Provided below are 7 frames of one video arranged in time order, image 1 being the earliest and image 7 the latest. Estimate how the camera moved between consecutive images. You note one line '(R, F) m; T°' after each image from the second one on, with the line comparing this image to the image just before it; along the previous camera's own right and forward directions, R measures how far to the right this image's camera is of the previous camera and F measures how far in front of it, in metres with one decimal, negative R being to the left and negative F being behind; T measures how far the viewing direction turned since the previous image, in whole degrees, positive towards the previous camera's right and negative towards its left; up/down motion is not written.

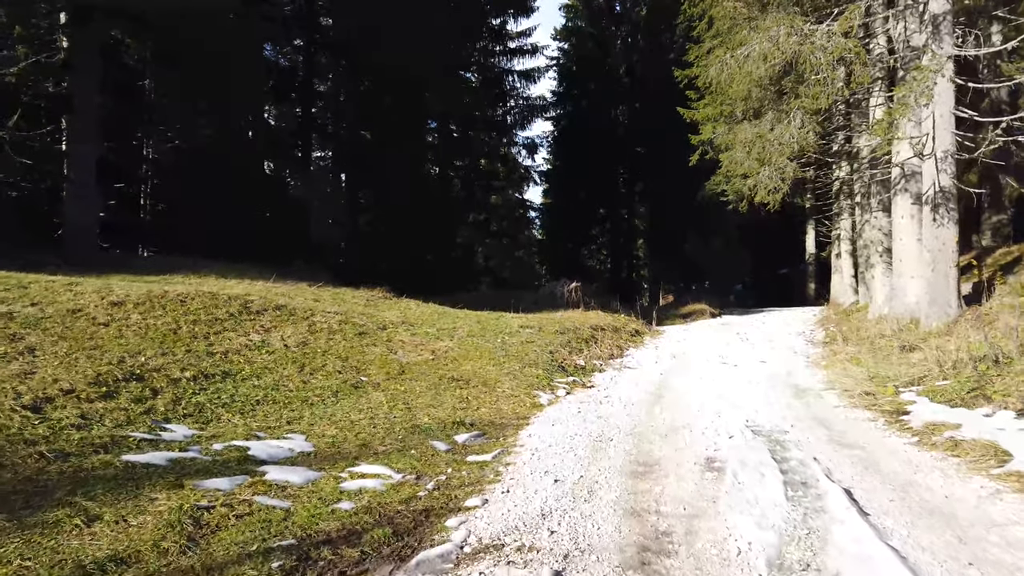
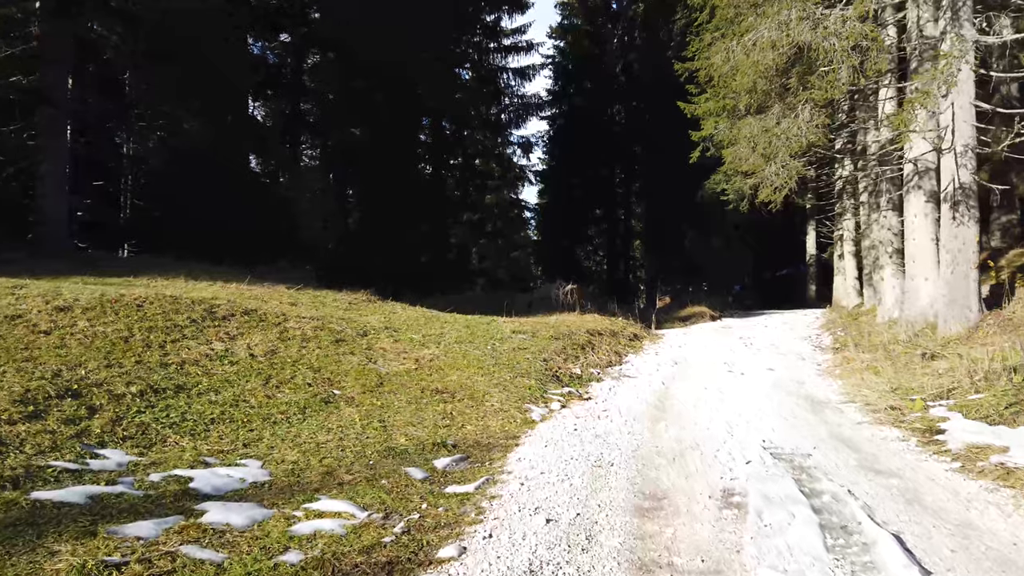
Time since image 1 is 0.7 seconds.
(+0.1, +0.6) m; 0°
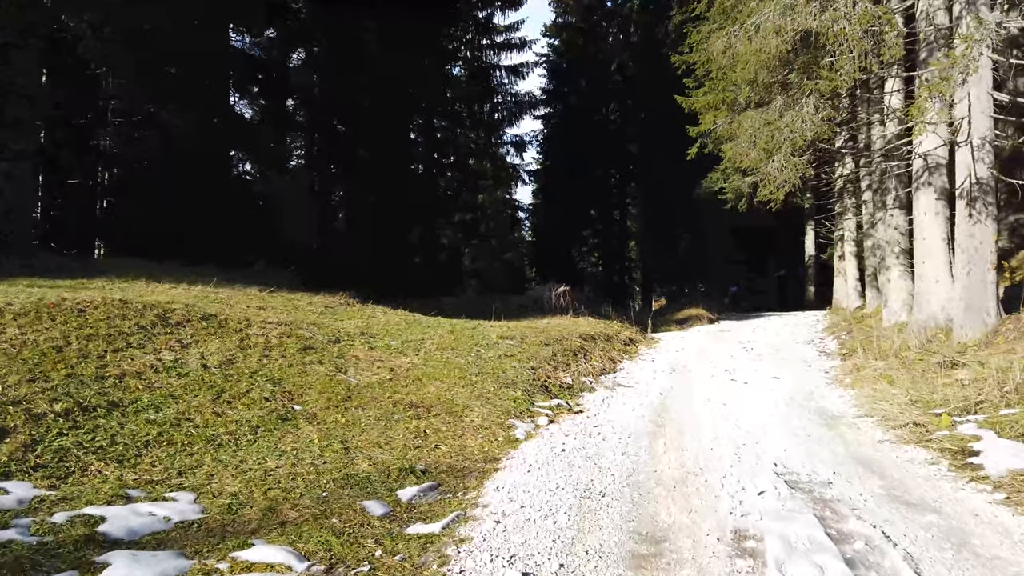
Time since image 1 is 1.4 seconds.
(+0.1, +0.6) m; 0°
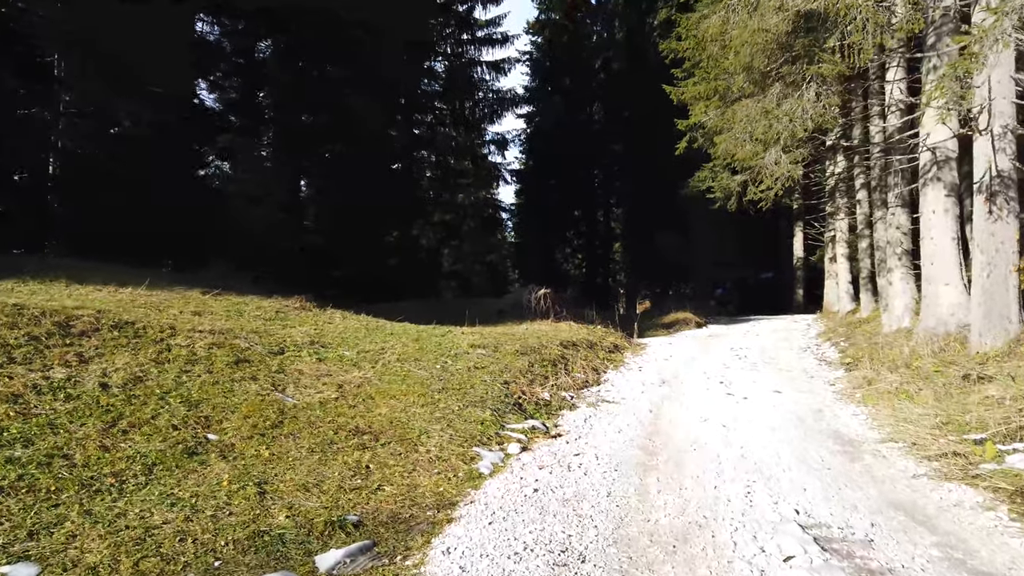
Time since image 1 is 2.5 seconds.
(+0.1, +0.8) m; +1°
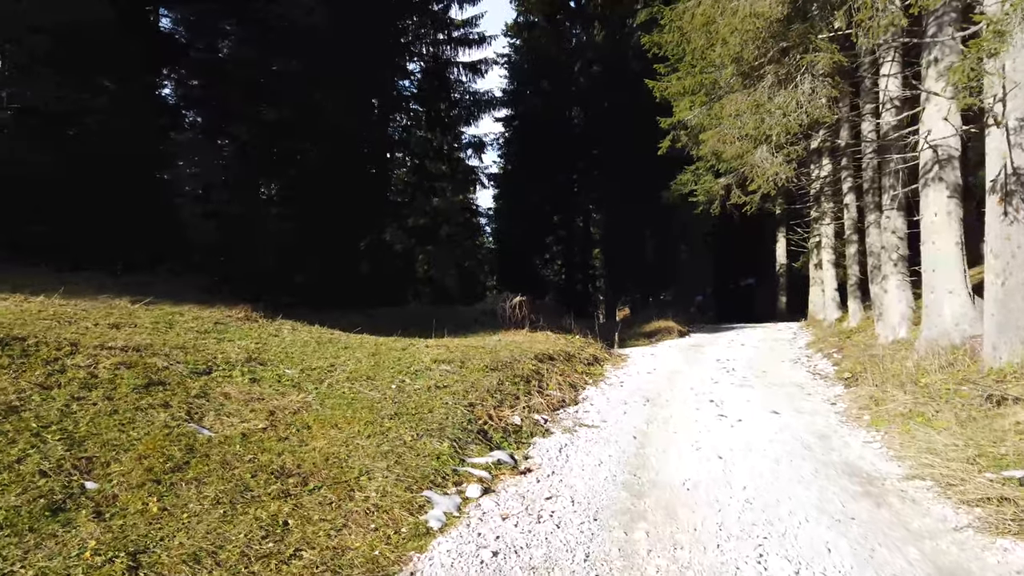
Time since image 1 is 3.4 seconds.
(+0.1, +0.8) m; +2°
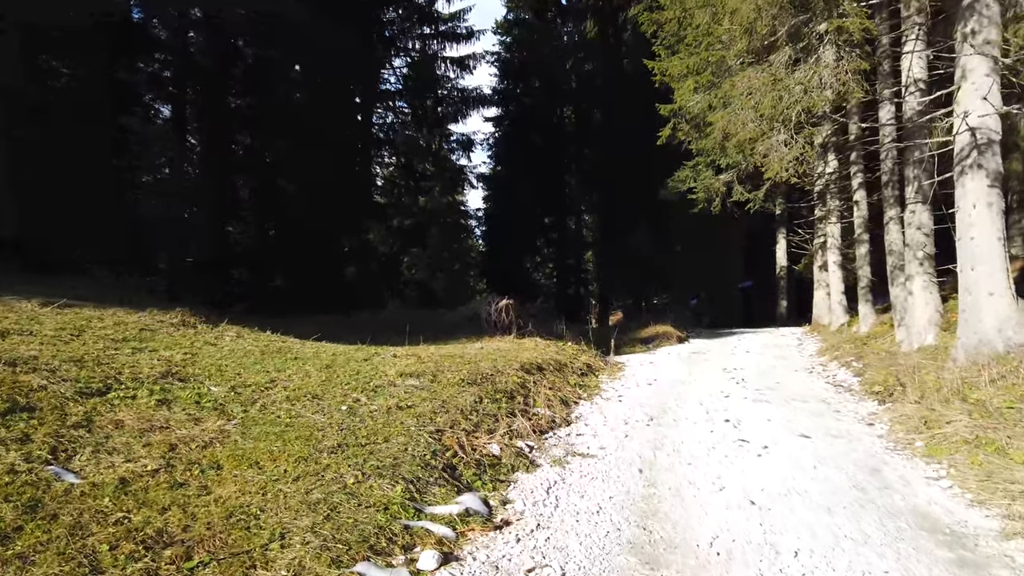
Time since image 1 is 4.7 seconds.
(+0.1, +1.0) m; +1°
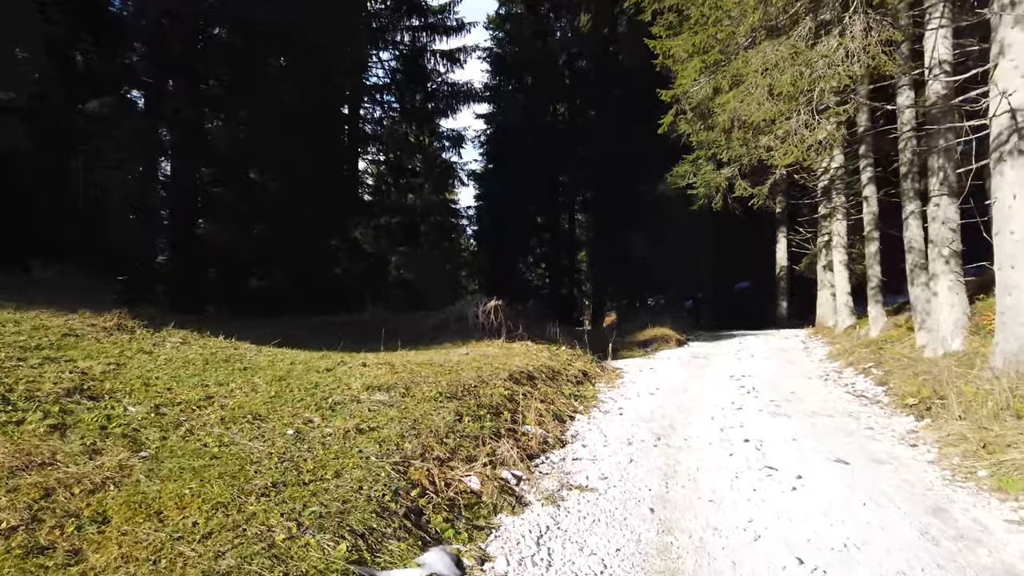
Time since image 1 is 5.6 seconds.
(0.0, +0.8) m; +1°
